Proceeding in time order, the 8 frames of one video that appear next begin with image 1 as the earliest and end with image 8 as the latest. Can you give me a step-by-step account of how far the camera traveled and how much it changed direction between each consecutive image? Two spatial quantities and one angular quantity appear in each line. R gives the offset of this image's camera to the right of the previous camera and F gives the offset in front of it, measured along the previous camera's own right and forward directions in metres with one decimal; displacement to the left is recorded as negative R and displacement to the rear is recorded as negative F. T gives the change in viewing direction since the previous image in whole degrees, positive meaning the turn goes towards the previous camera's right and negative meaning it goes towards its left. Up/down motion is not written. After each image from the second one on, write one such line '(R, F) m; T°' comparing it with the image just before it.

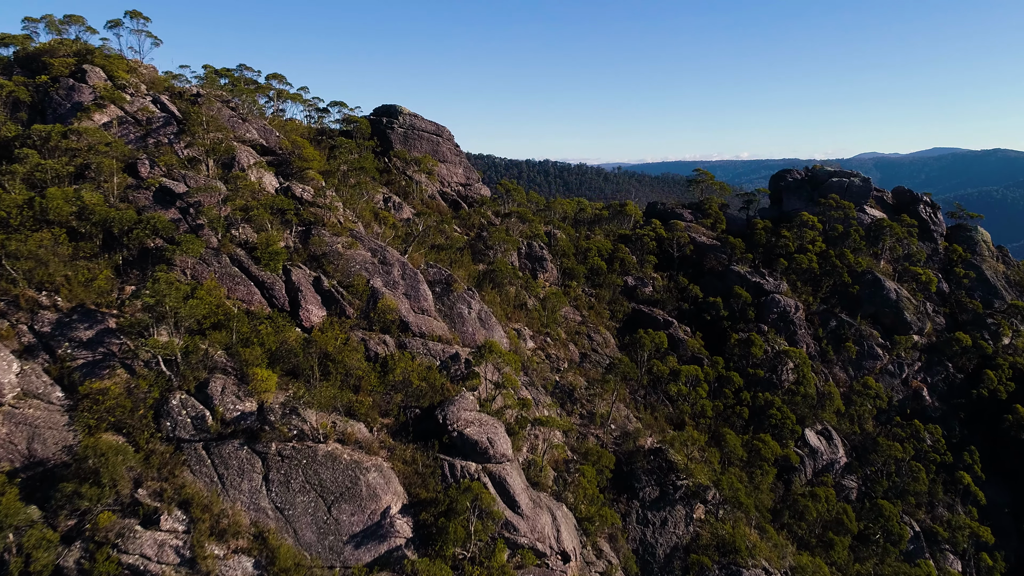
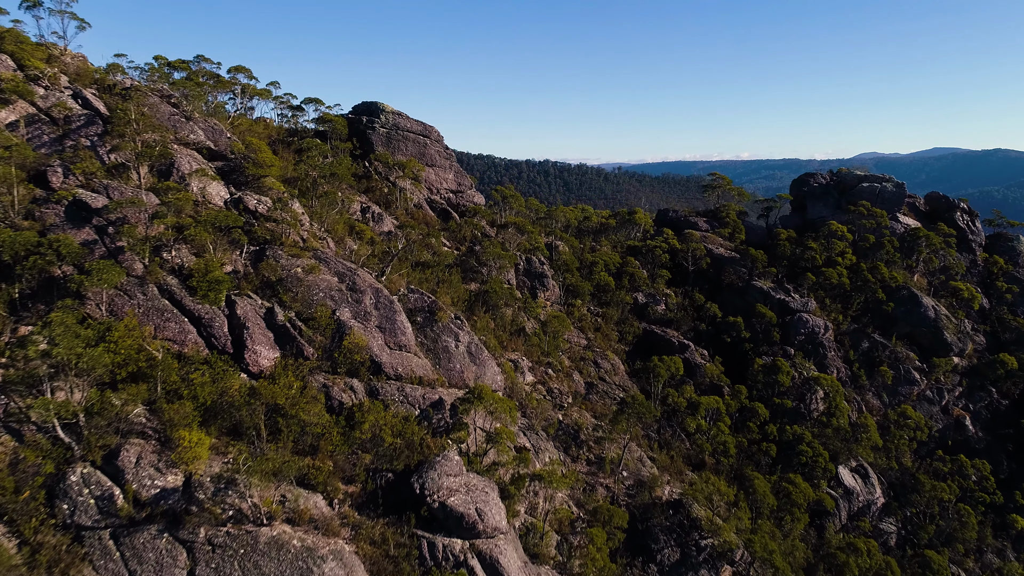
(+0.2, +4.0) m; 0°
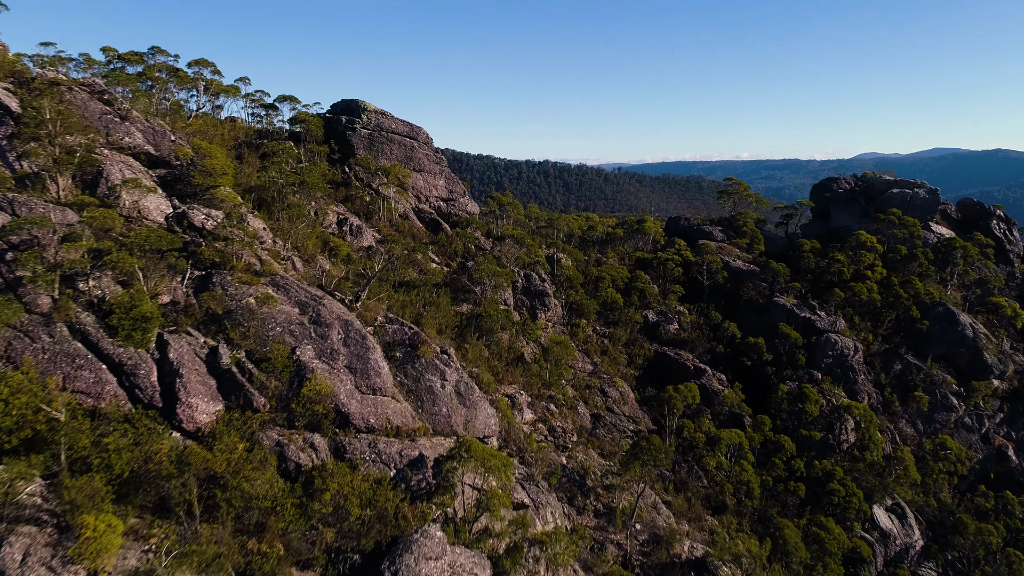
(+0.1, +3.3) m; 0°
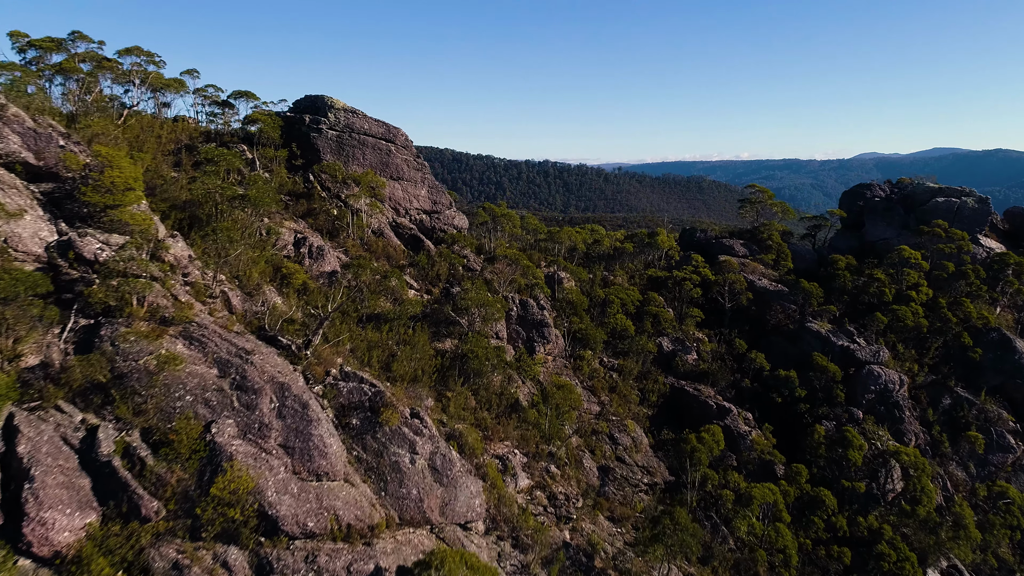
(+0.3, +4.1) m; 0°
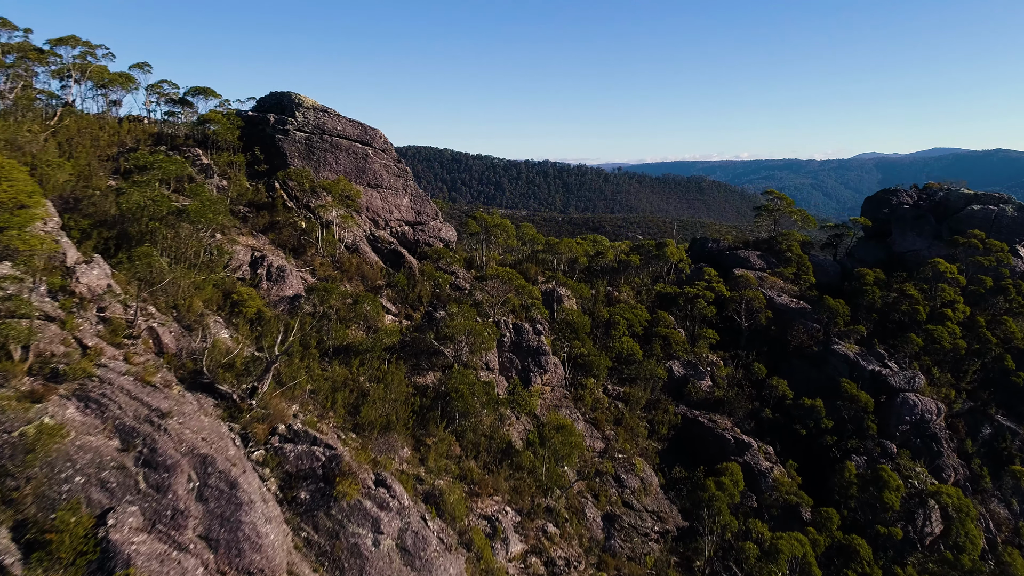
(+0.2, +2.8) m; 0°
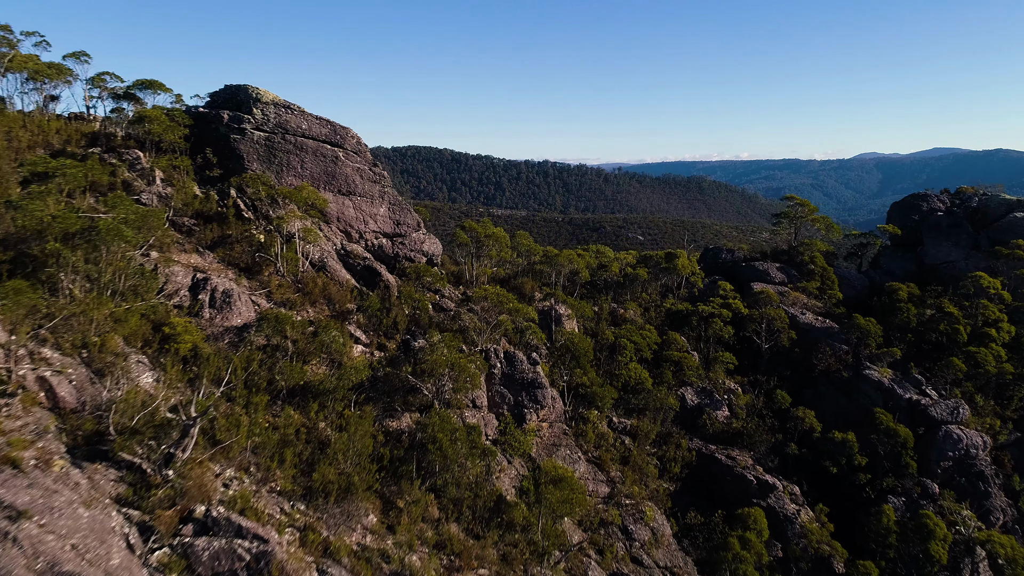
(+0.3, +2.8) m; 0°
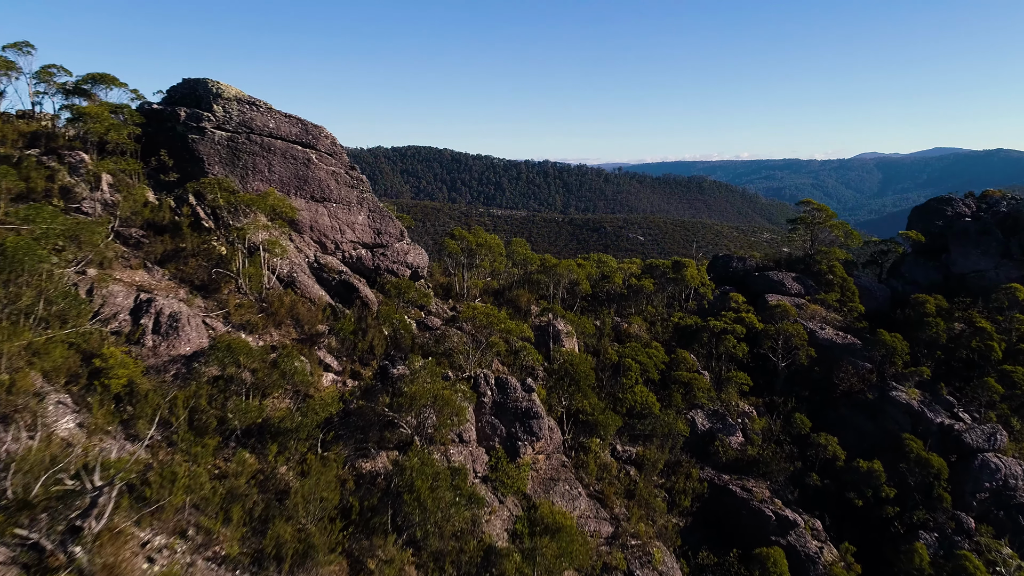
(+0.2, +1.9) m; 0°
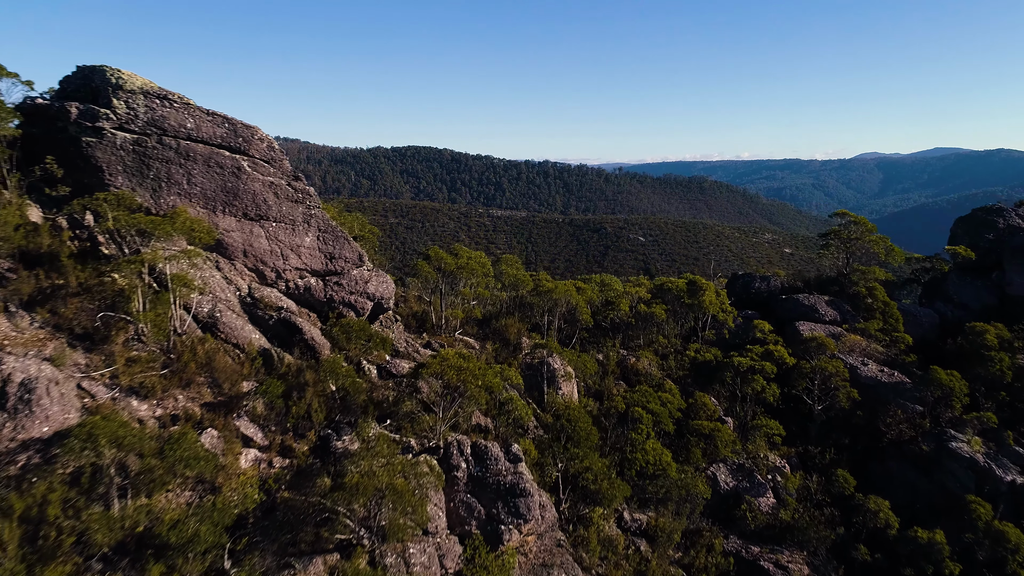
(+0.4, +3.4) m; 0°
